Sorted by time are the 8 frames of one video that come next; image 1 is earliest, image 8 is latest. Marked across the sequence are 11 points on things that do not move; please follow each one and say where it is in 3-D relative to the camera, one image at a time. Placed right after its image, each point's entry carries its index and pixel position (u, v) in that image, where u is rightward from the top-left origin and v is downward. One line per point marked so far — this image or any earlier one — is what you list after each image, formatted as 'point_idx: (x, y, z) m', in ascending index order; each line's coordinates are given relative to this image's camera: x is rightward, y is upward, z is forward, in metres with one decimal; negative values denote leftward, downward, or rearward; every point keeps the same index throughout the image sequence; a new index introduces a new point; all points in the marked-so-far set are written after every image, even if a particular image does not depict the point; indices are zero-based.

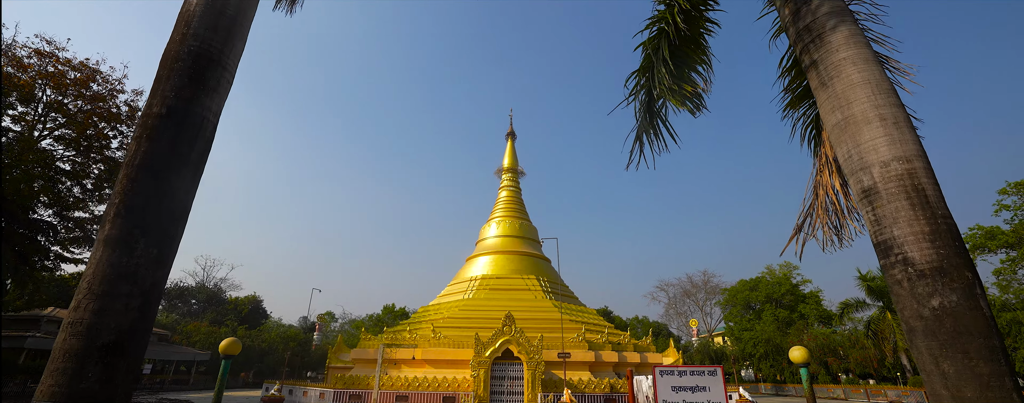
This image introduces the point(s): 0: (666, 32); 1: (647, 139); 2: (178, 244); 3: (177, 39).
0: (+1.5, +1.7, +4.9) m
1: (+1.4, +0.6, +5.2) m
2: (-2.0, -0.3, +3.0) m
3: (-2.2, +1.0, +3.2) m
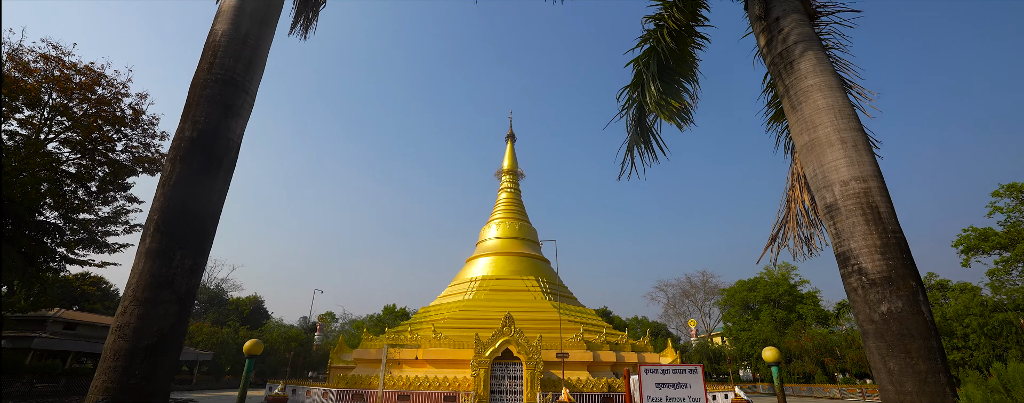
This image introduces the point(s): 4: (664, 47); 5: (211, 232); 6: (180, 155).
0: (+1.5, +1.6, +5.2) m
1: (+1.4, +0.5, +5.5) m
2: (-2.0, -0.4, +3.3) m
3: (-2.2, +1.0, +3.5) m
4: (+1.6, +1.6, +5.1) m
5: (-1.9, -0.2, +3.1) m
6: (-2.2, +0.3, +3.3) m
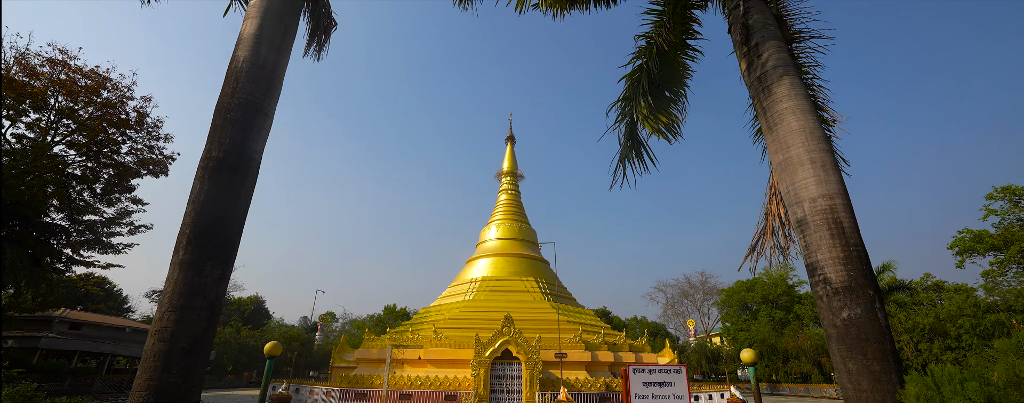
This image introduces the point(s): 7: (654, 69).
0: (+1.5, +1.5, +5.5) m
1: (+1.4, +0.4, +5.8) m
2: (-2.0, -0.5, +3.6) m
3: (-2.2, +0.9, +3.8) m
4: (+1.6, +1.5, +5.4) m
5: (-1.9, -0.3, +3.4) m
6: (-2.2, +0.2, +3.5) m
7: (+1.6, +1.4, +5.4) m
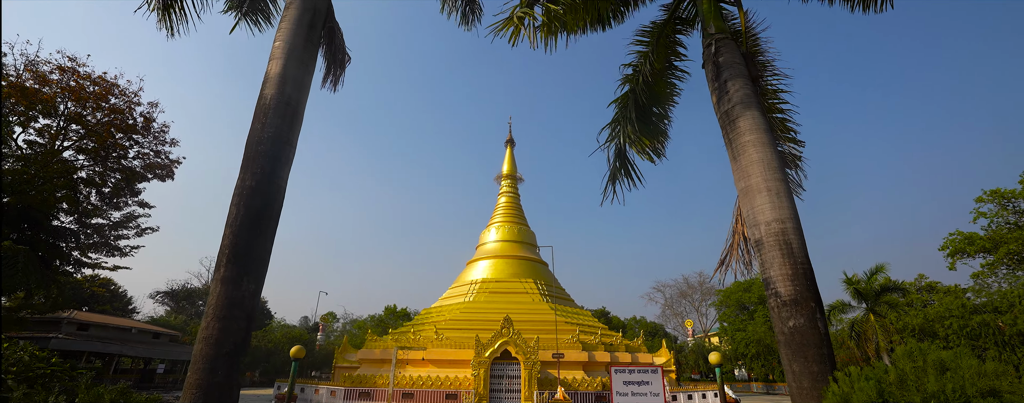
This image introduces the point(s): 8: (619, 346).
0: (+1.5, +1.3, +5.9) m
1: (+1.4, +0.3, +6.2) m
2: (-2.1, -0.6, +4.0) m
3: (-2.2, +0.7, +4.3) m
4: (+1.5, +1.3, +5.9) m
5: (-2.0, -0.5, +3.9) m
6: (-2.3, 0.0, +4.0) m
7: (+1.5, +1.2, +5.9) m
8: (+4.1, -5.6, +18.7) m
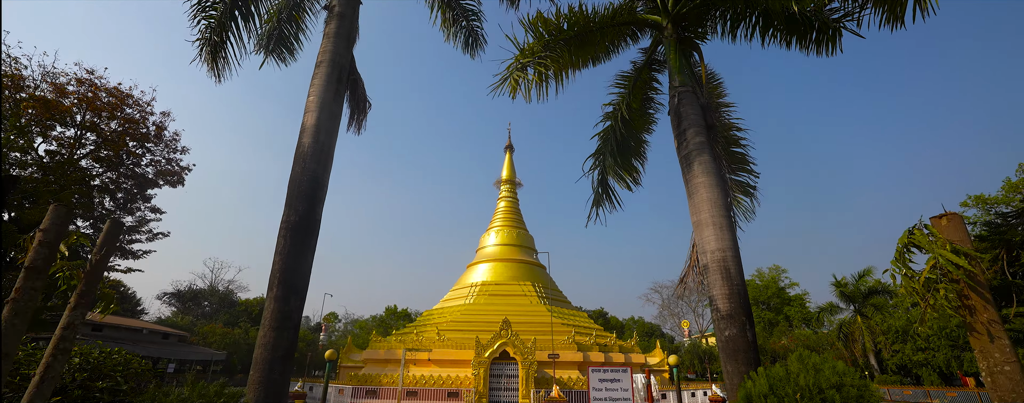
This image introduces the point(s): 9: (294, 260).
0: (+1.4, +1.0, +6.8) m
1: (+1.3, 0.0, +7.1) m
2: (-2.1, -0.9, +4.9) m
3: (-2.3, +0.4, +5.2) m
4: (+1.5, +1.0, +6.7) m
5: (-2.0, -0.8, +4.8) m
6: (-2.3, -0.3, +4.9) m
7: (+1.5, +0.9, +6.8) m
8: (+4.1, -5.9, +19.6) m
9: (-2.1, -0.6, +4.6) m
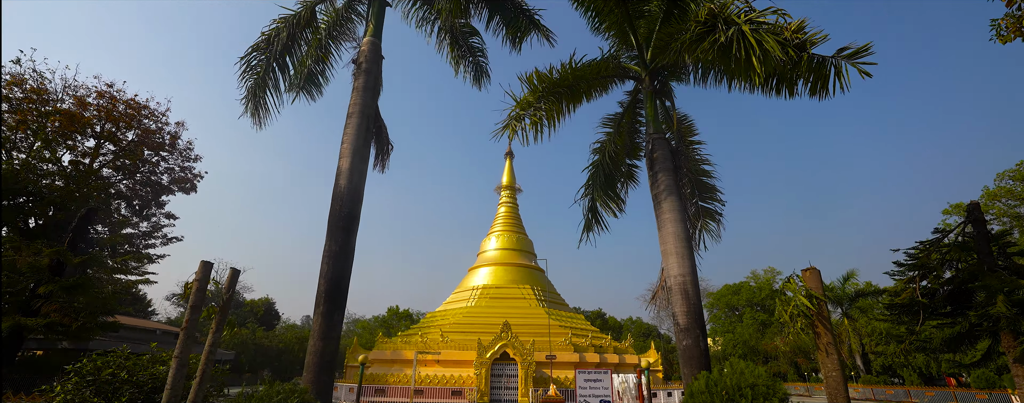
0: (+1.4, +0.6, +7.8) m
1: (+1.3, -0.4, +8.1) m
2: (-2.1, -1.3, +5.9) m
3: (-2.3, 0.0, +6.2) m
4: (+1.5, +0.6, +7.8) m
5: (-2.0, -1.2, +5.8) m
6: (-2.3, -0.7, +5.9) m
7: (+1.5, +0.6, +7.8) m
8: (+4.1, -6.2, +20.6) m
9: (-2.1, -0.9, +5.6) m
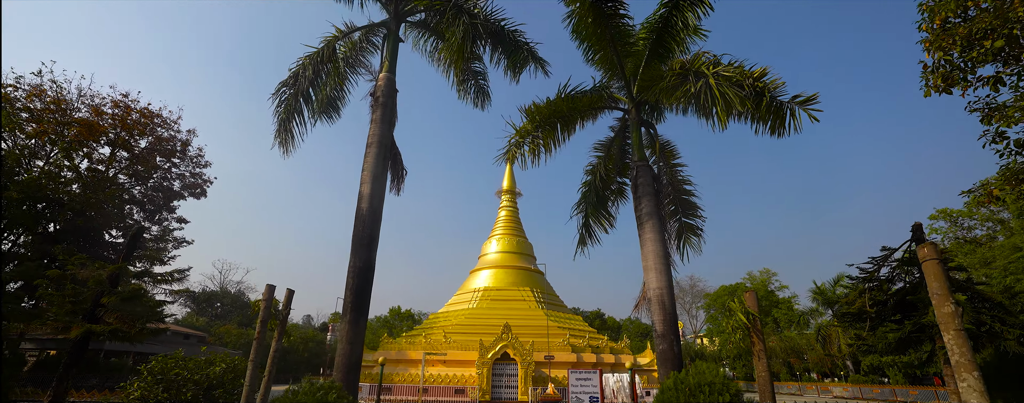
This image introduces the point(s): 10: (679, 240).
0: (+1.5, +0.3, +8.7) m
1: (+1.3, -0.7, +9.0) m
2: (-2.1, -1.6, +6.8) m
3: (-2.3, -0.3, +7.0) m
4: (+1.5, +0.3, +8.6) m
5: (-2.0, -1.5, +6.6) m
6: (-2.3, -1.0, +6.8) m
7: (+1.5, +0.3, +8.6) m
8: (+4.1, -6.5, +21.5) m
9: (-2.1, -1.2, +6.5) m
10: (+3.0, -0.7, +8.6) m
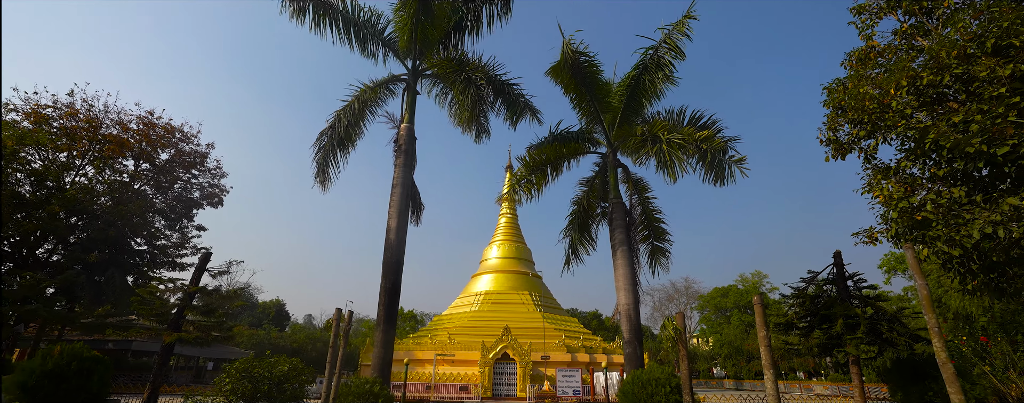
0: (+1.4, -0.2, +10.3) m
1: (+1.3, -1.3, +10.6) m
2: (-2.1, -2.2, +8.4) m
3: (-2.3, -0.8, +8.7) m
4: (+1.5, -0.2, +10.3) m
5: (-2.0, -2.0, +8.3) m
6: (-2.3, -1.5, +8.4) m
7: (+1.5, -0.3, +10.3) m
8: (+4.0, -7.0, +23.1) m
9: (-2.1, -1.8, +8.1) m
10: (+2.9, -1.3, +10.3) m
